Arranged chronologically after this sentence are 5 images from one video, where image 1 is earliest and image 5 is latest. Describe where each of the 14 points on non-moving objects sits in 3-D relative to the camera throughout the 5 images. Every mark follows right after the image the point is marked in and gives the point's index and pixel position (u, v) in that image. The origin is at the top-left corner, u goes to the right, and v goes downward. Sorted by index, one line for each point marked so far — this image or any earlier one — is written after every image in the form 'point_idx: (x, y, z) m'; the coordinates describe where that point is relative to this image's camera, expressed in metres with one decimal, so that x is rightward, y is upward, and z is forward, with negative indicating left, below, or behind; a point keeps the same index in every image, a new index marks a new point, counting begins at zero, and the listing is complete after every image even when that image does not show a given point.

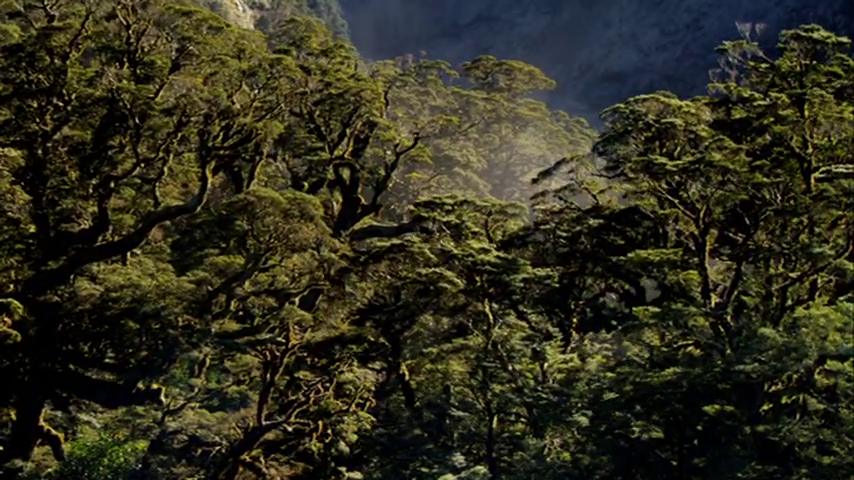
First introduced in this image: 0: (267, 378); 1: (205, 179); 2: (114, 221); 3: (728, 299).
0: (-3.3, -2.8, +16.4) m
1: (-4.4, +1.3, +16.5) m
2: (-6.2, +0.4, +16.2) m
3: (+5.3, -1.1, +15.1) m
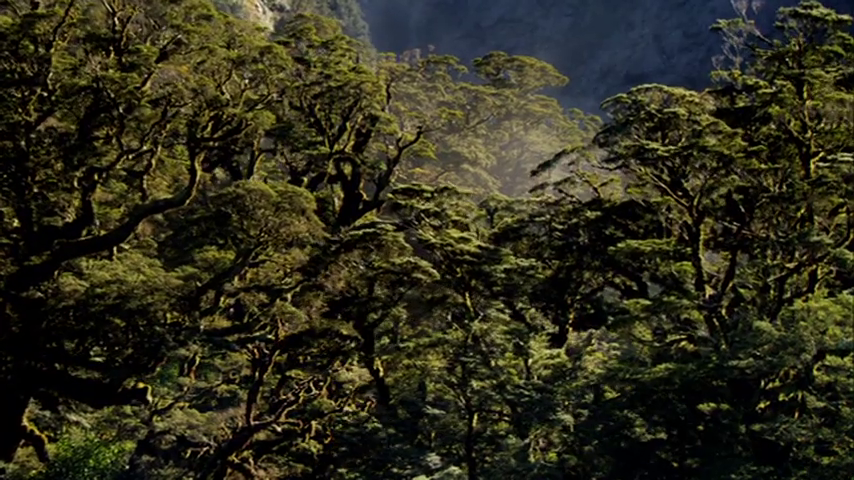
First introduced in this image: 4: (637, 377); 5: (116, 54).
0: (-3.4, -2.7, +16.0) m
1: (-4.6, +1.4, +16.2) m
2: (-6.4, +0.5, +15.9) m
3: (+5.1, -0.9, +14.5) m
4: (+3.3, -2.3, +13.4) m
5: (-6.1, +3.7, +15.7) m
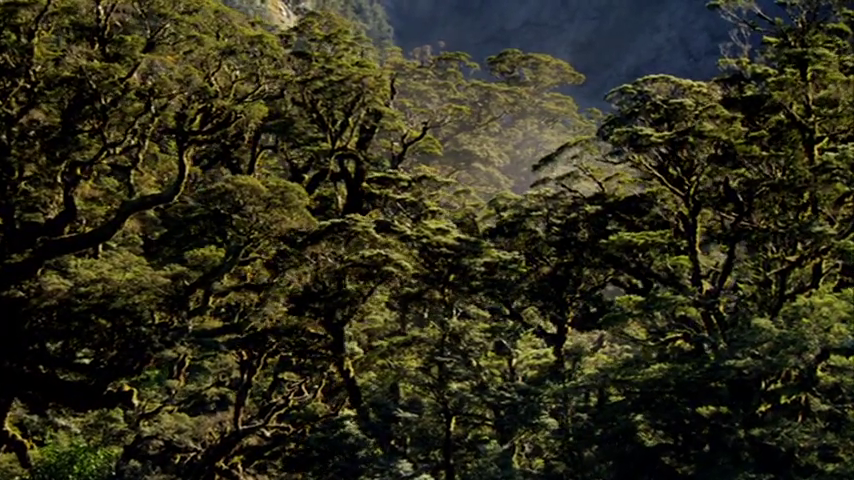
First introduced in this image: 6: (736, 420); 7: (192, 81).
0: (-3.5, -2.6, +15.5) m
1: (-4.7, +1.5, +15.7) m
2: (-6.6, +0.6, +15.5) m
3: (+5.0, -0.8, +13.8) m
4: (+3.1, -2.2, +12.8) m
5: (-6.2, +3.8, +15.3) m
6: (+4.6, -2.7, +12.1) m
7: (-4.4, +3.0, +15.3) m
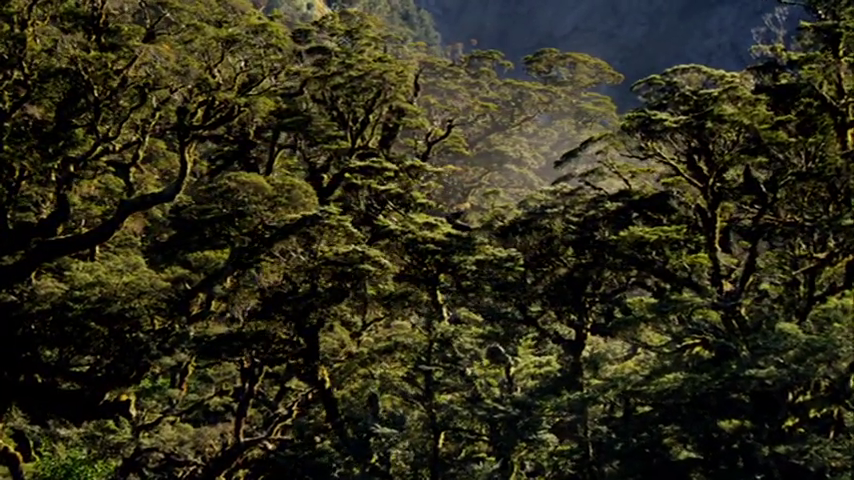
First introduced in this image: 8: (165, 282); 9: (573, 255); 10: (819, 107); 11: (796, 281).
0: (-3.4, -2.7, +14.9) m
1: (-4.6, +1.4, +15.2) m
2: (-6.4, +0.5, +15.0) m
3: (+5.0, -0.8, +12.7) m
4: (+3.2, -2.2, +11.8) m
5: (-6.1, +3.7, +14.8) m
6: (+4.6, -2.6, +11.0) m
7: (-4.3, +3.0, +14.7) m
8: (-4.5, -0.7, +13.8) m
9: (+2.7, -0.3, +14.9) m
10: (+6.6, +2.1, +13.3) m
11: (+5.9, -0.7, +12.9) m
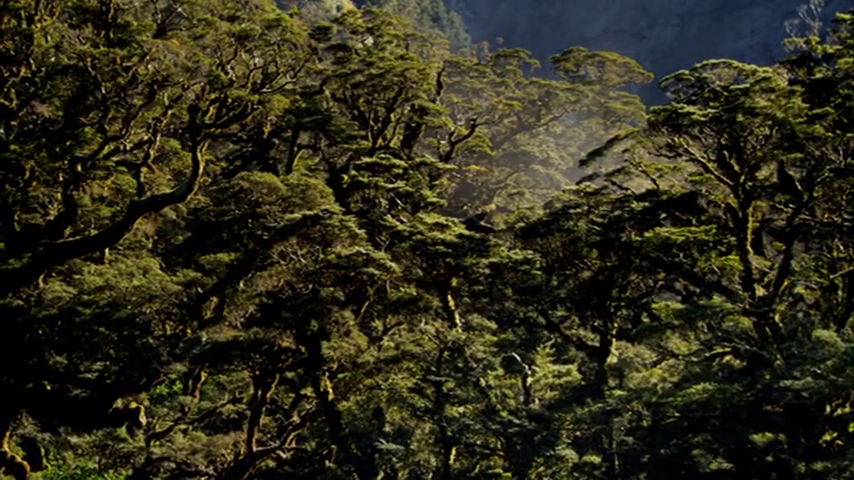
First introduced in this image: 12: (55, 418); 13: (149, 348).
0: (-3.0, -2.7, +14.5) m
1: (-4.2, +1.4, +14.9) m
2: (-6.1, +0.5, +14.8) m
3: (+5.3, -0.8, +12.0) m
4: (+3.4, -2.2, +11.2) m
5: (-5.8, +3.7, +14.6) m
6: (+4.8, -2.7, +10.4) m
7: (-4.0, +2.9, +14.4) m
8: (-4.2, -0.8, +13.5) m
9: (+3.0, -0.3, +14.3) m
10: (+6.8, +2.1, +12.6) m
11: (+6.2, -0.7, +12.2) m
12: (-6.4, -3.0, +14.1) m
13: (-4.6, -1.8, +13.5) m
